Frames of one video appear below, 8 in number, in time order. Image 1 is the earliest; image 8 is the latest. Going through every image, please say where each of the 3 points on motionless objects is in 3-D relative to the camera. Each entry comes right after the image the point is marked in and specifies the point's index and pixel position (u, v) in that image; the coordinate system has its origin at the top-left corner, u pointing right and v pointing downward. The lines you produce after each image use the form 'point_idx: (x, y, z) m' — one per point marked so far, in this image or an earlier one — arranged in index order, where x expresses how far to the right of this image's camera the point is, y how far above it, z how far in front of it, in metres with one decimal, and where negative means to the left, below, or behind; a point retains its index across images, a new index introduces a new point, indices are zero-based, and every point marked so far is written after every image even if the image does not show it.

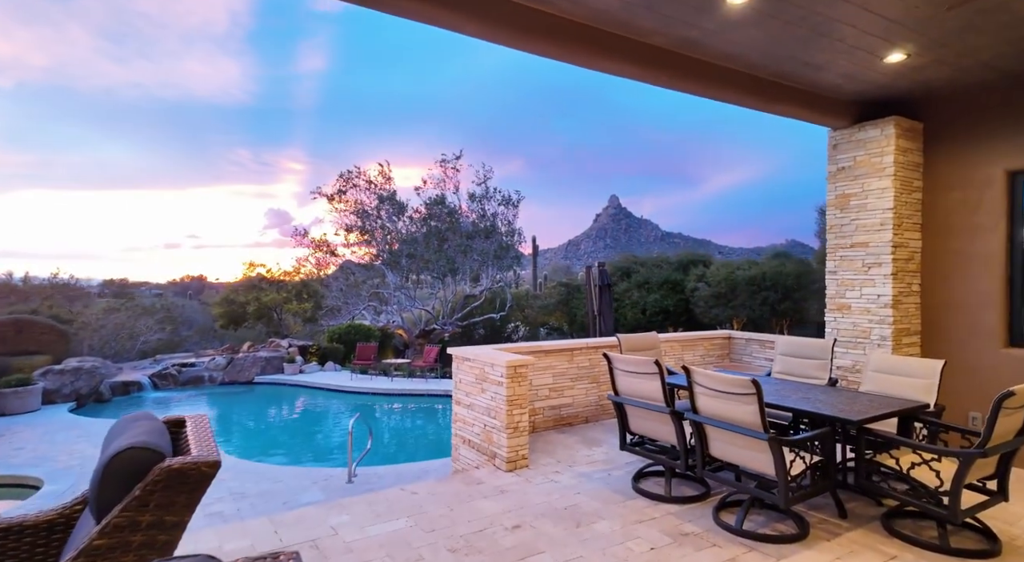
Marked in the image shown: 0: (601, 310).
0: (+1.7, -0.5, +10.0) m
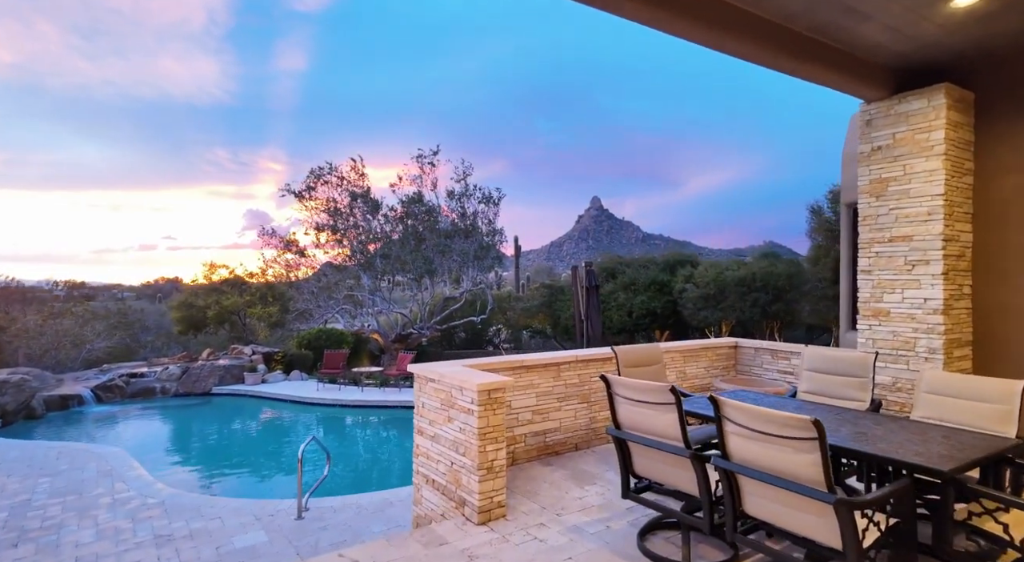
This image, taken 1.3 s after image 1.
0: (+1.3, -0.6, +9.2) m
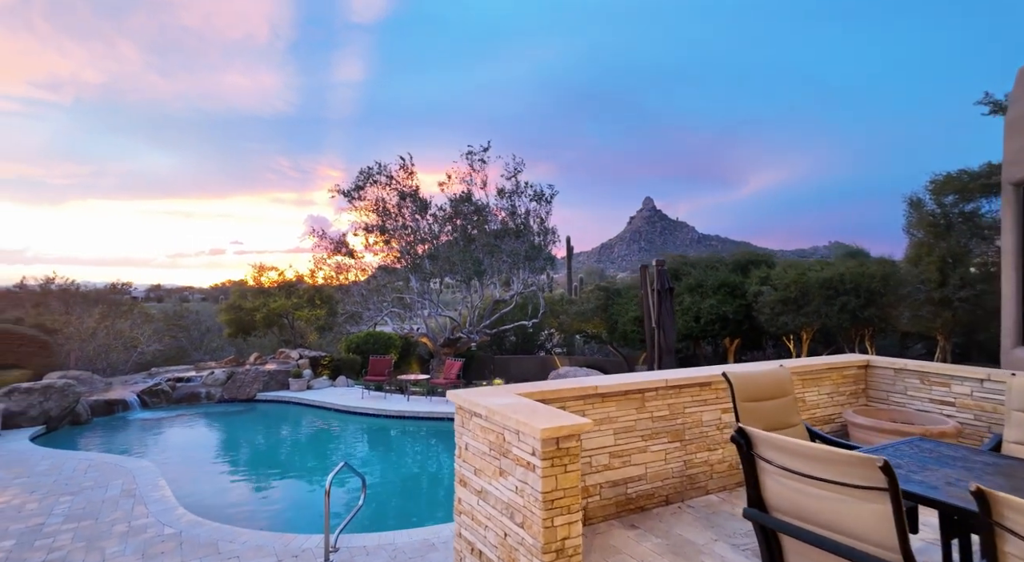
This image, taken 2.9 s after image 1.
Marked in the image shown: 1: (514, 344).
0: (+2.2, -0.6, +7.9) m
1: (+0.1, -2.3, +20.1) m
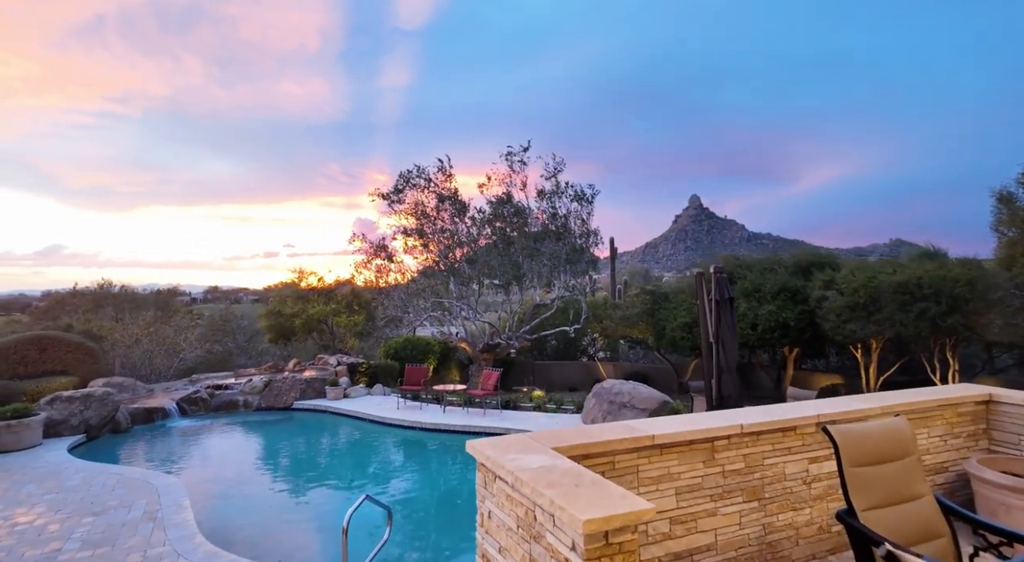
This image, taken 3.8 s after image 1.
0: (+2.7, -0.7, +7.1) m
1: (+1.6, -2.5, +19.4) m
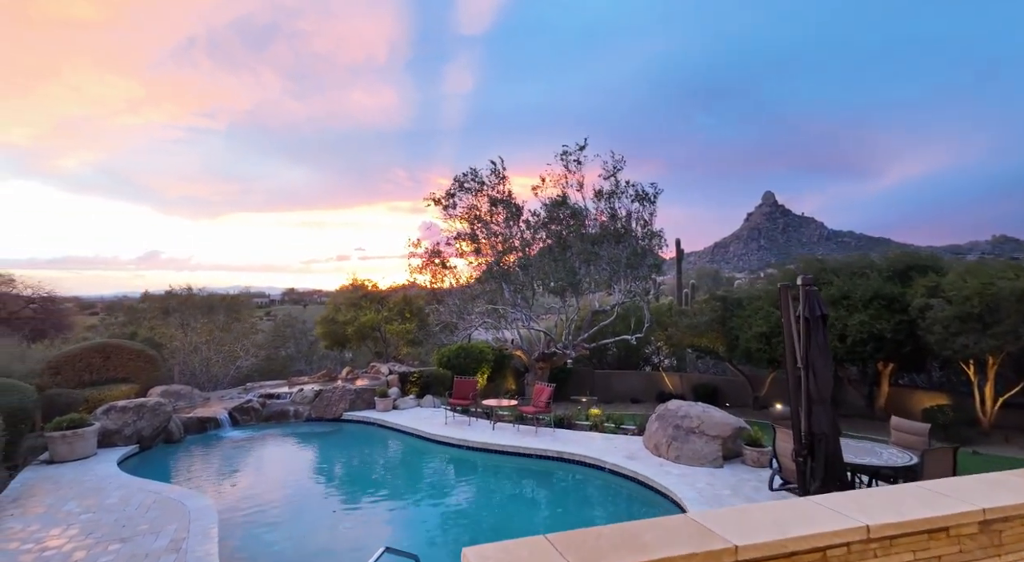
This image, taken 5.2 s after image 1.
0: (+3.3, -0.9, +5.9) m
1: (+3.6, -2.6, +18.3) m
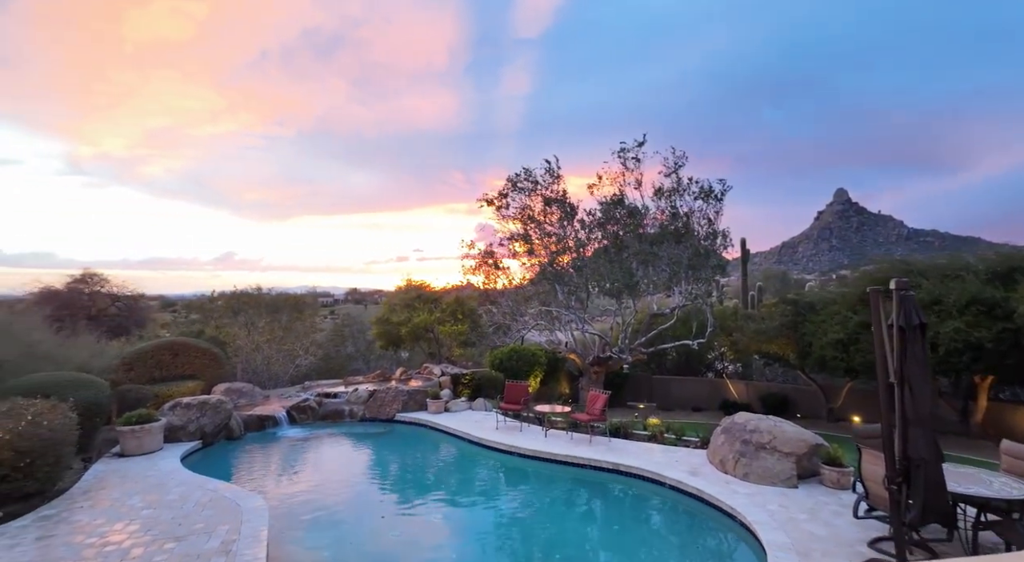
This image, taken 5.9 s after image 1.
0: (+3.8, -0.9, +5.2) m
1: (+5.4, -2.7, +17.5) m
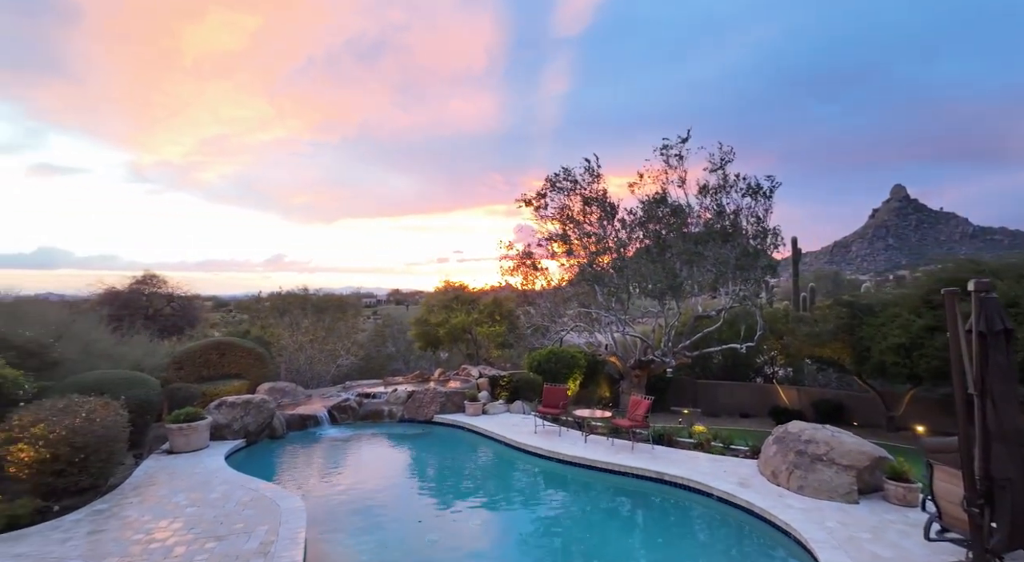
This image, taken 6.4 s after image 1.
0: (+4.2, -0.9, +4.7) m
1: (+6.6, -2.7, +16.8) m
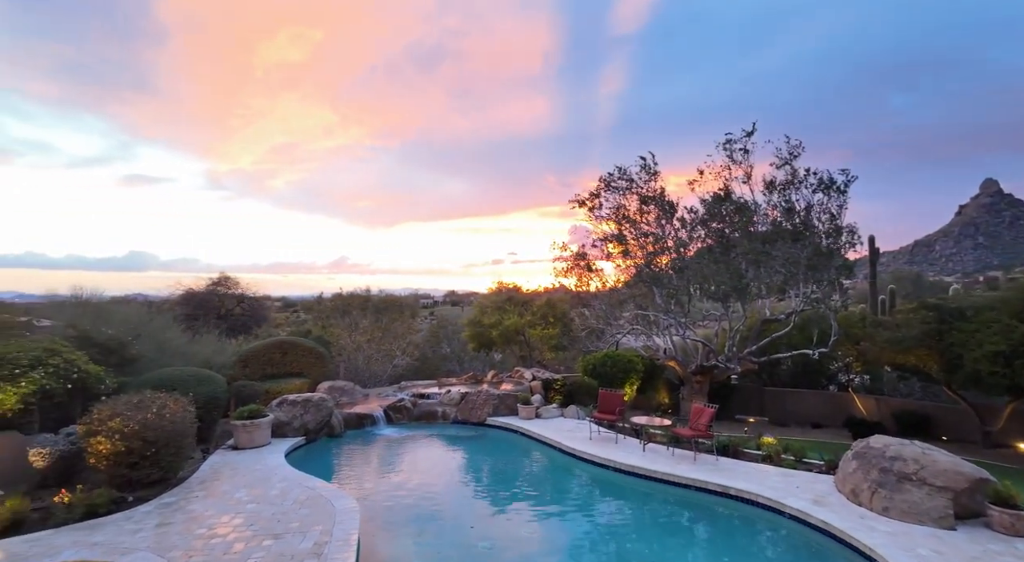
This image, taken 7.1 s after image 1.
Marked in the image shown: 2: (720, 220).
0: (+4.6, -0.9, +4.0) m
1: (+8.3, -2.8, +15.8) m
2: (+5.5, +1.7, +14.1) m
